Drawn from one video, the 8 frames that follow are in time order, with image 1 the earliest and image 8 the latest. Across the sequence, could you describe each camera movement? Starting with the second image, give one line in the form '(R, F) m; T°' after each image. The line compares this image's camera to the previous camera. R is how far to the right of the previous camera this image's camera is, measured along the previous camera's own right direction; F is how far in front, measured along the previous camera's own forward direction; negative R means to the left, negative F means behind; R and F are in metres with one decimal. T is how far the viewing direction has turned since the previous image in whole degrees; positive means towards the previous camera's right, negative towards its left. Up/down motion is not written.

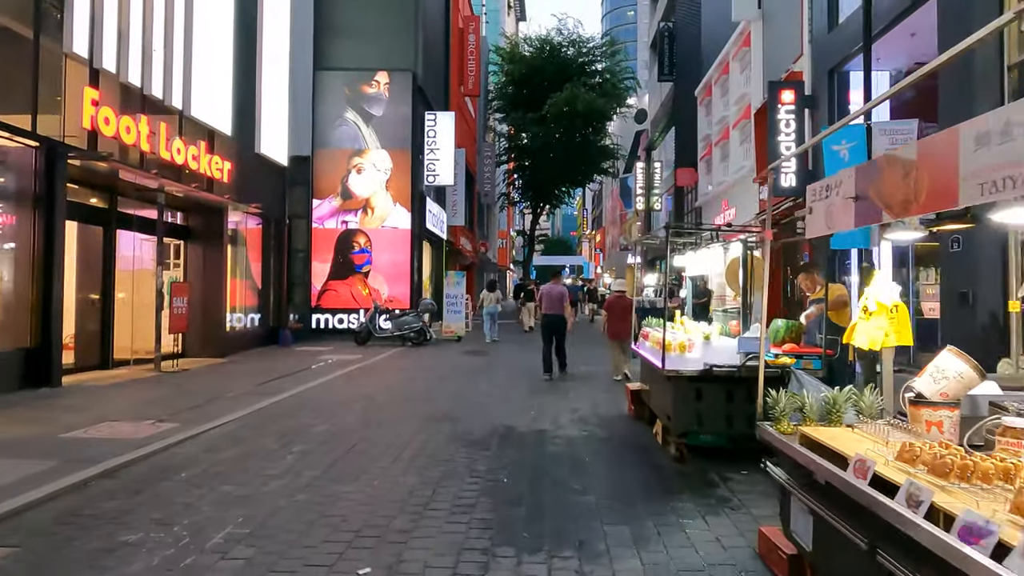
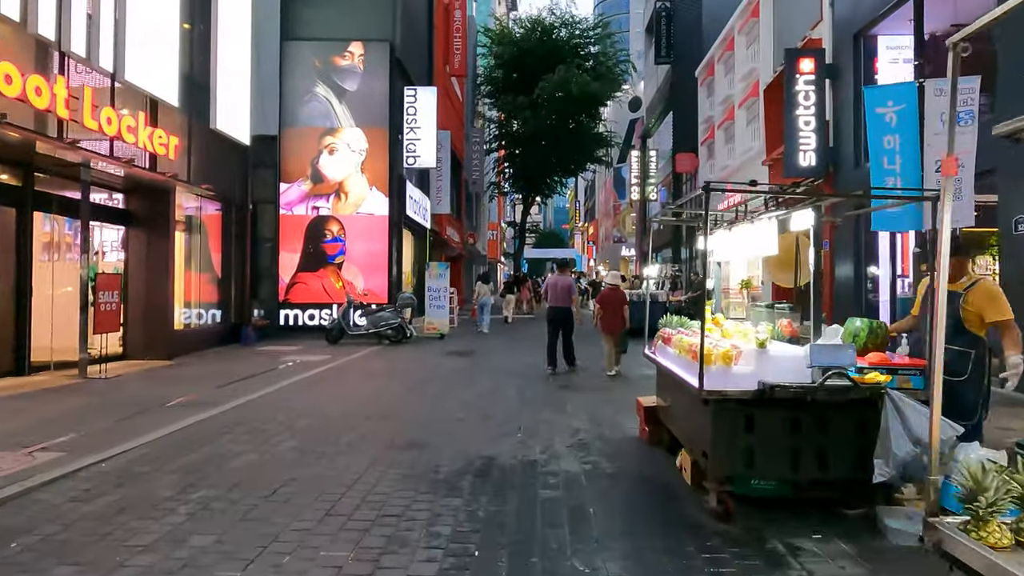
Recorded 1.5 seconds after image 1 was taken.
(+0.1, +1.7) m; +1°
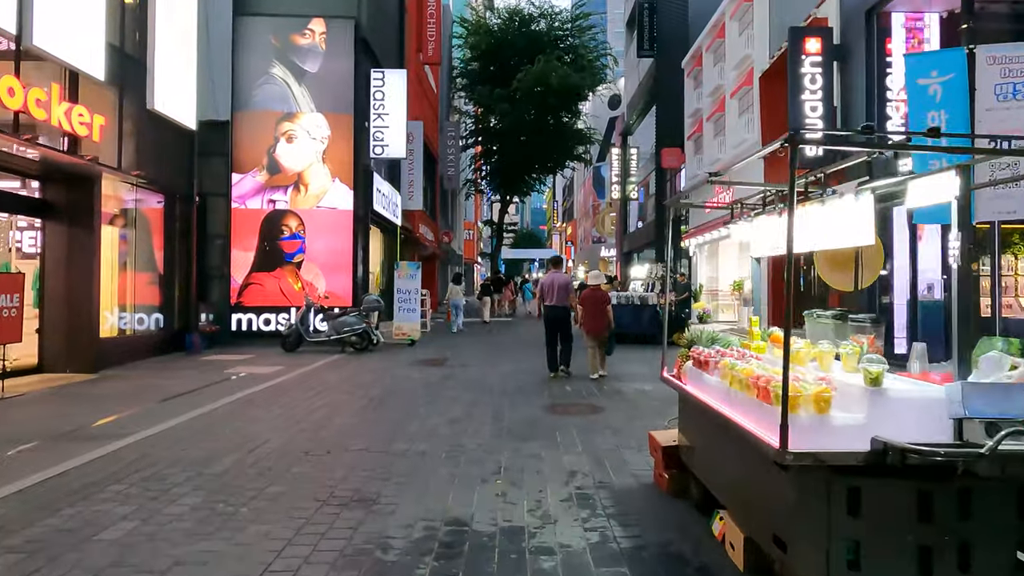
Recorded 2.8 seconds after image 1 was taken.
(0.0, +1.5) m; +2°
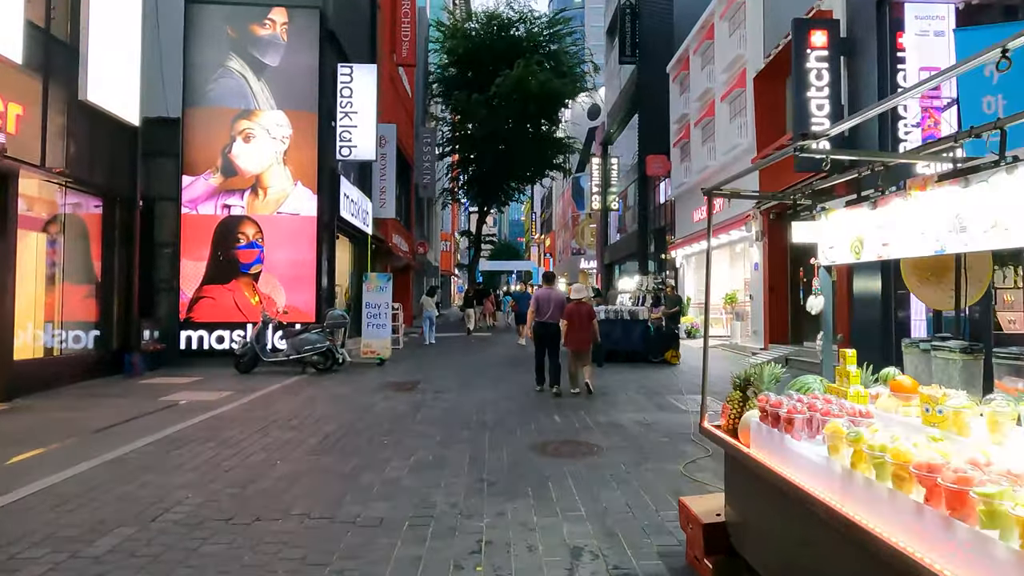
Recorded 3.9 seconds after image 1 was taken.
(0.0, +1.3) m; +2°
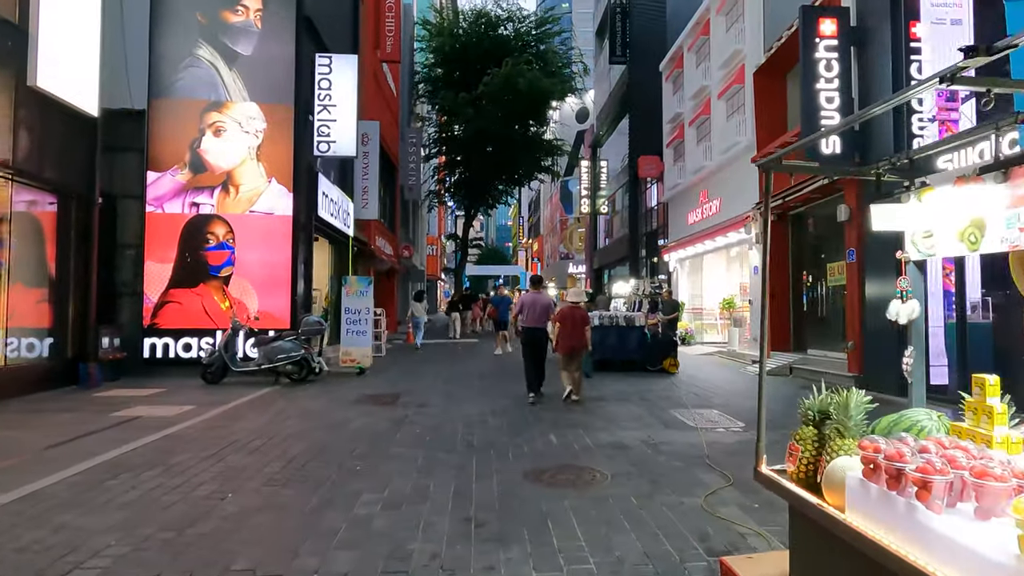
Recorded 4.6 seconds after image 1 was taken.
(0.0, +0.8) m; +1°
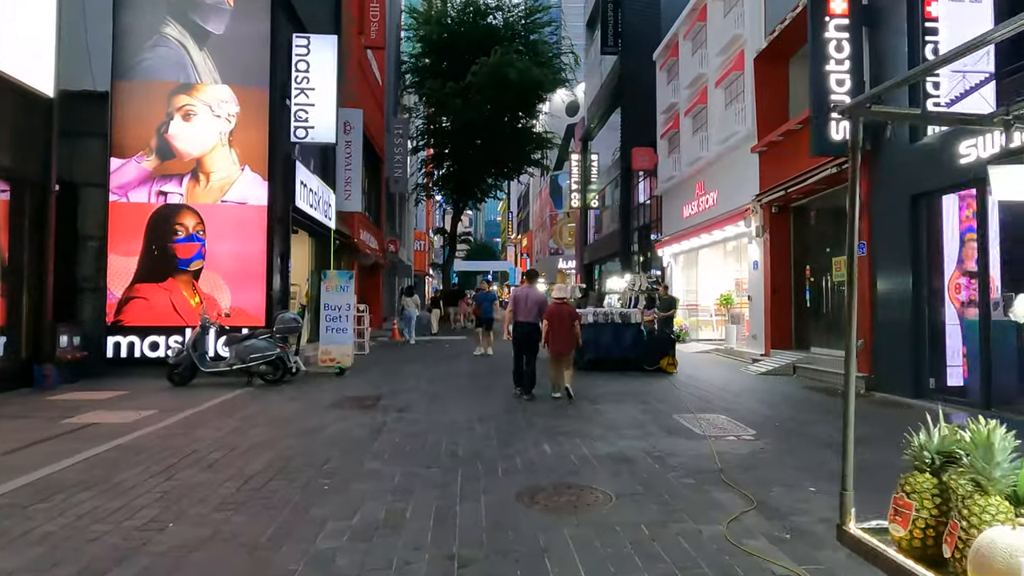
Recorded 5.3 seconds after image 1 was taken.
(0.0, +0.7) m; +1°
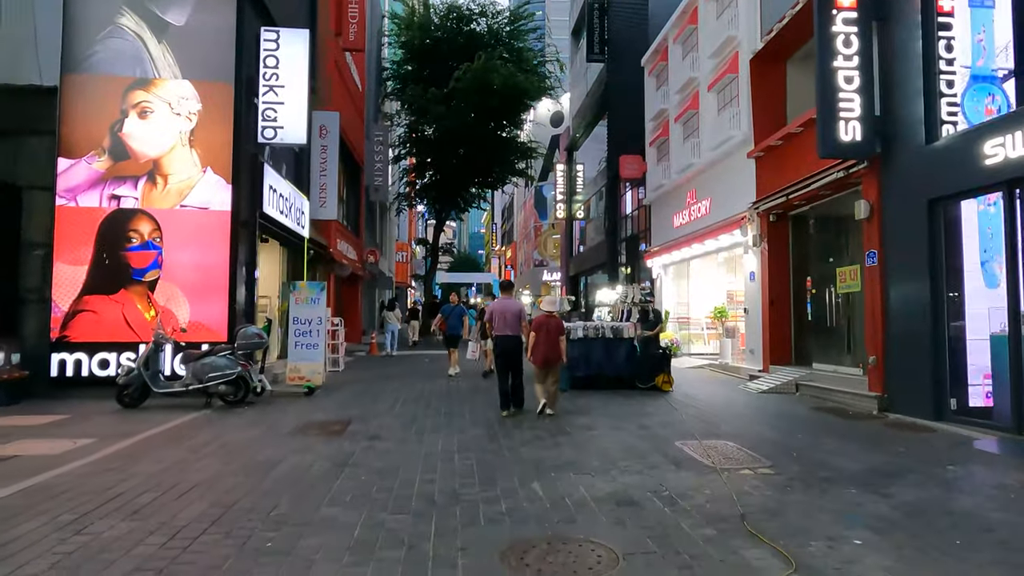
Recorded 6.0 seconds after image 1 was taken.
(0.0, +0.9) m; +1°
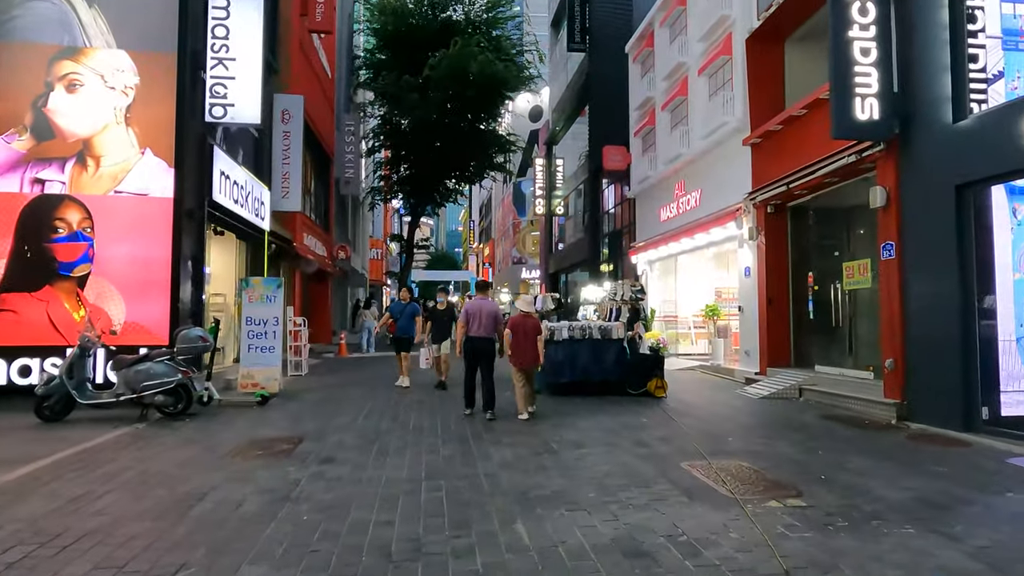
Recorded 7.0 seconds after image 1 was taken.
(0.0, +1.1) m; +2°
